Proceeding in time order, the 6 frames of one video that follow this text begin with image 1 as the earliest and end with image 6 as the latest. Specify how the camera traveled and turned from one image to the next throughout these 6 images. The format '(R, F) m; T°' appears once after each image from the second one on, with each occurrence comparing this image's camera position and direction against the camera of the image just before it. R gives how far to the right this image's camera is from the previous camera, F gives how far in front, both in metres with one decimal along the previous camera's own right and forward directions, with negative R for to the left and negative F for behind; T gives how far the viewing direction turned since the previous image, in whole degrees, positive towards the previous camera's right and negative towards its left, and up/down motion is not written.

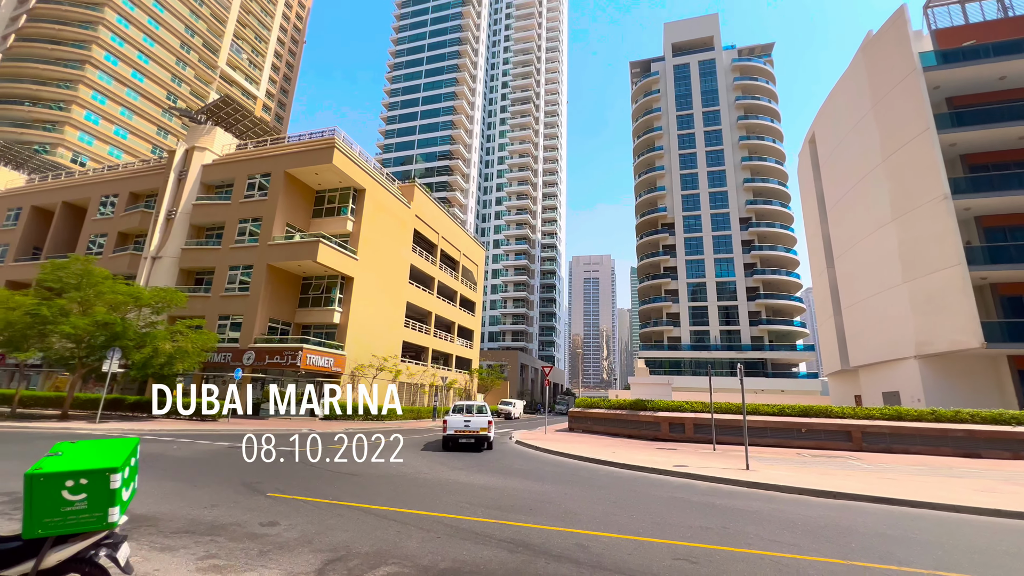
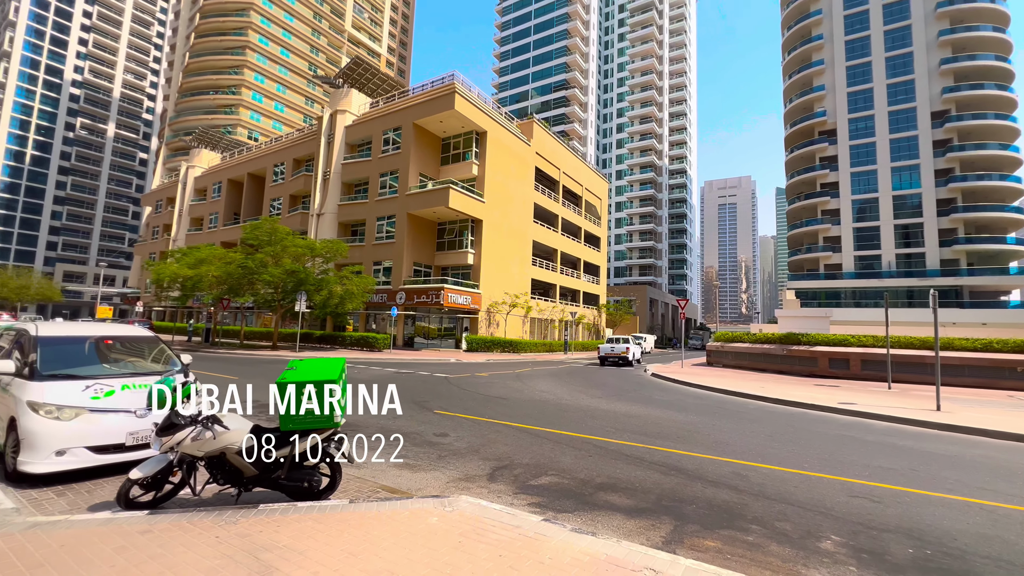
(-0.3, 0.0) m; -16°
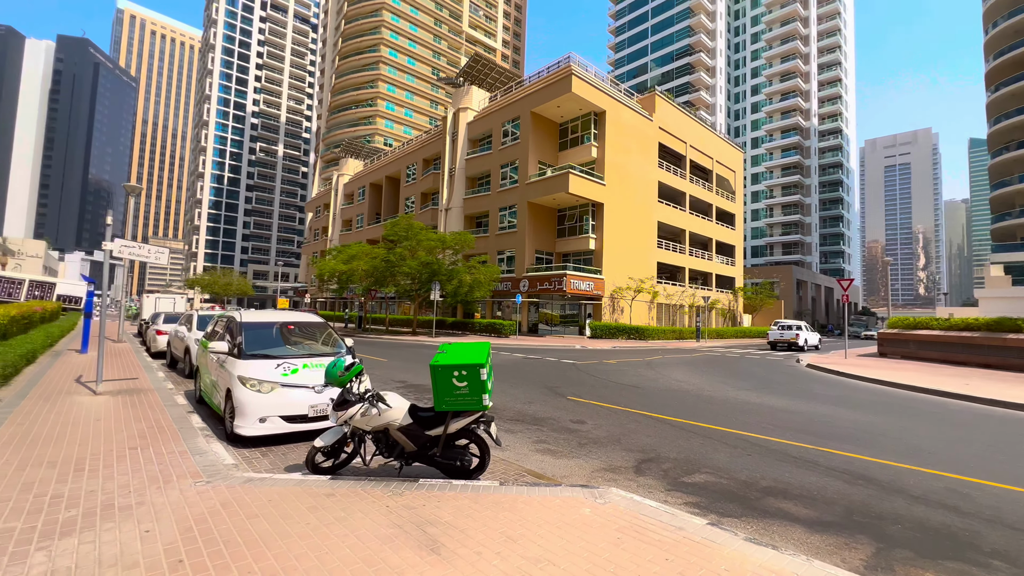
(-0.3, +0.2) m; -15°
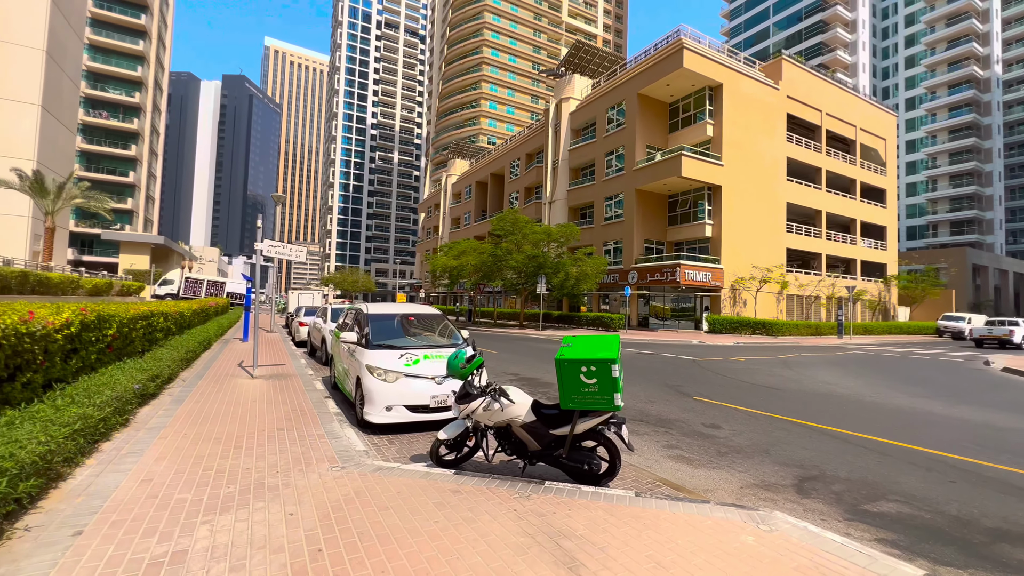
(-0.3, +0.4) m; -13°
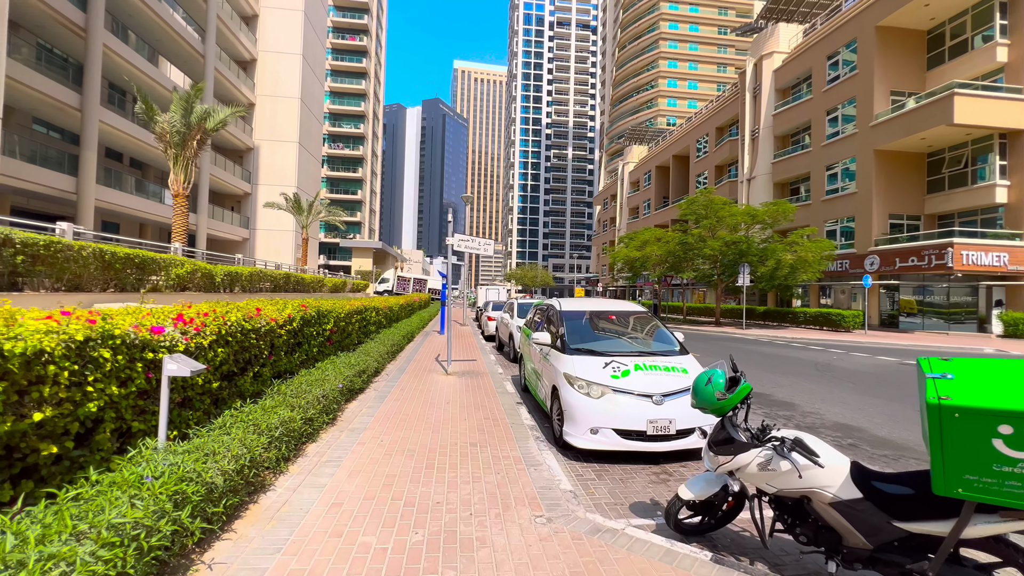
(-0.6, +1.3) m; -22°
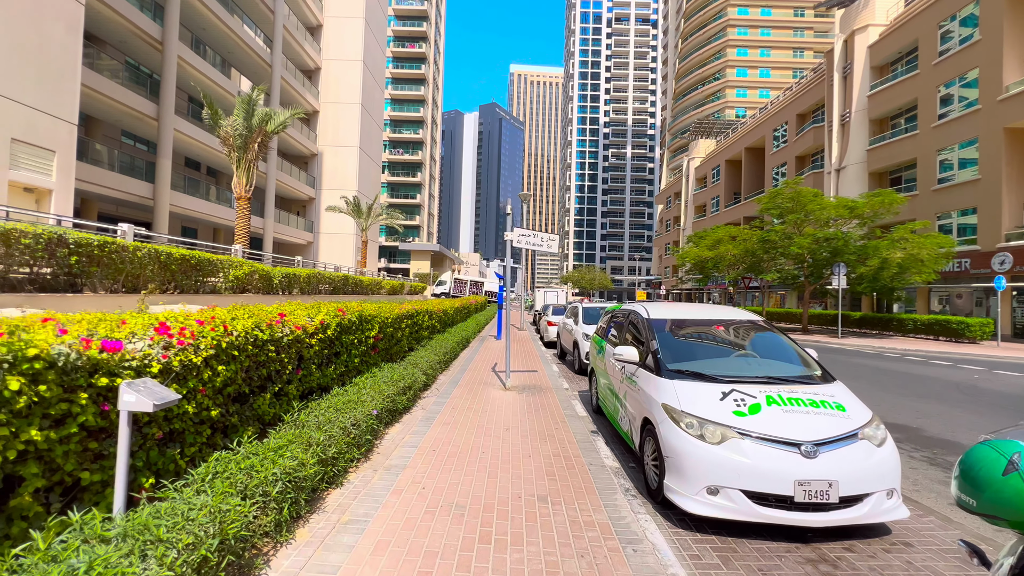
(-0.2, +1.2) m; -7°
